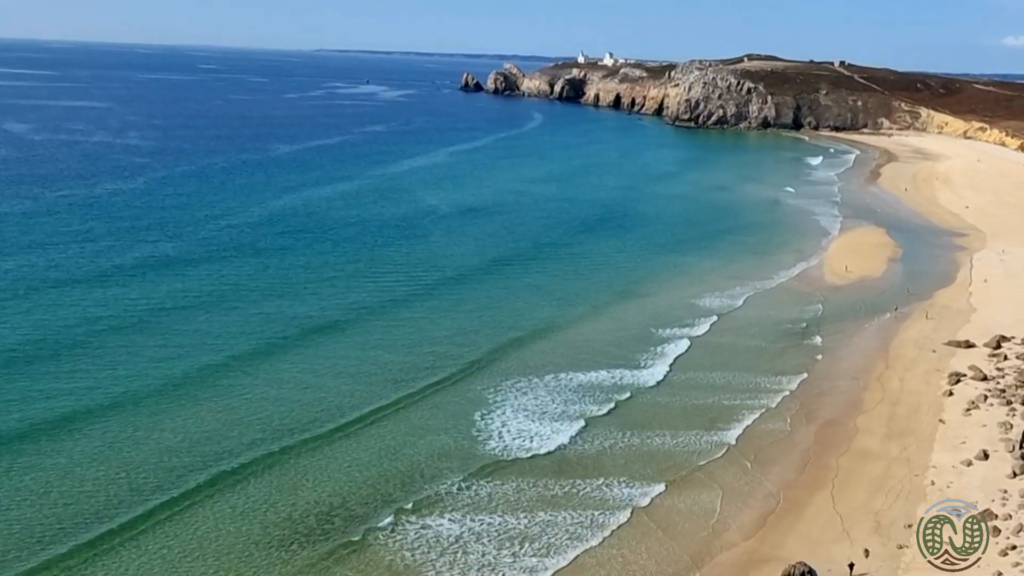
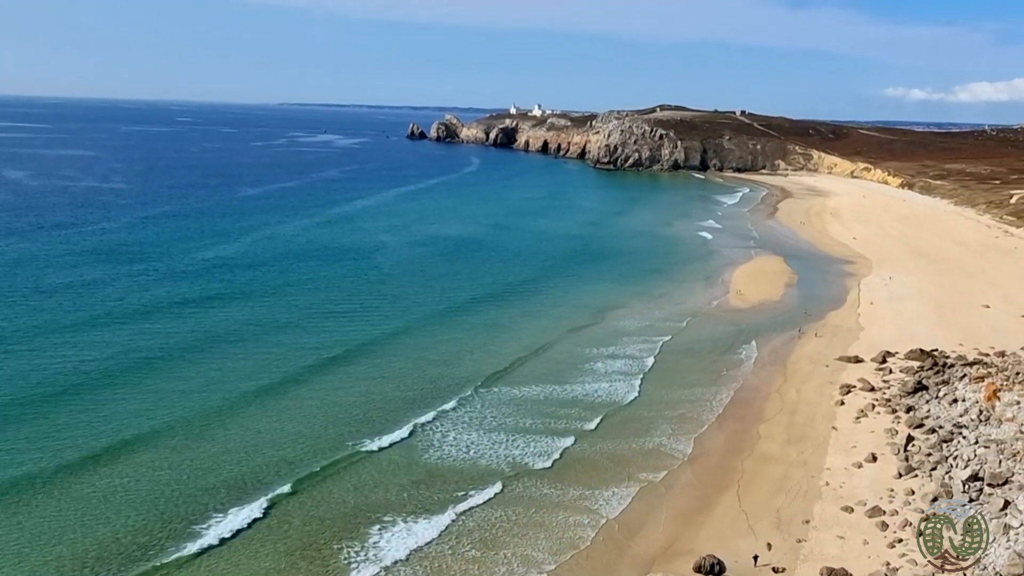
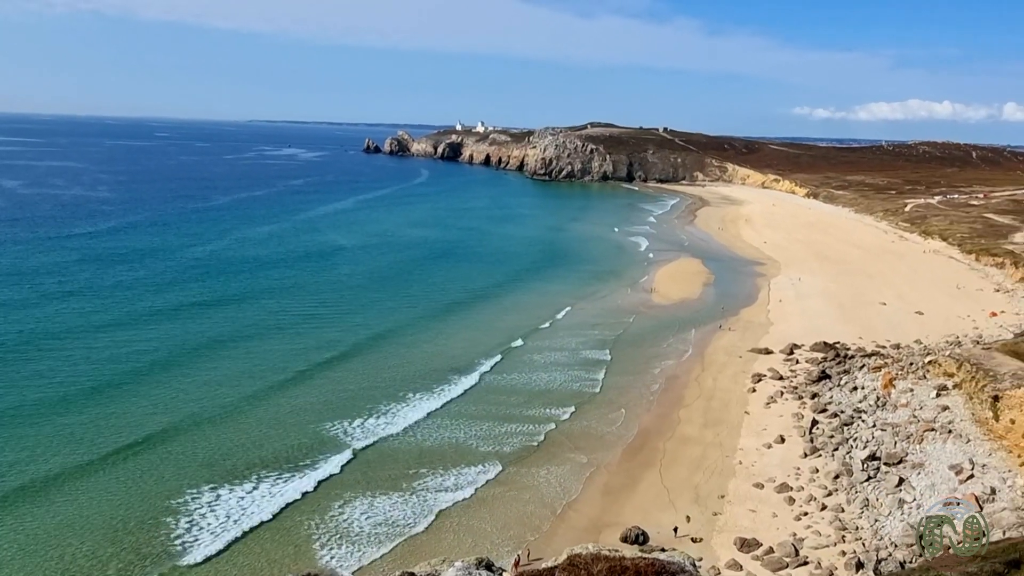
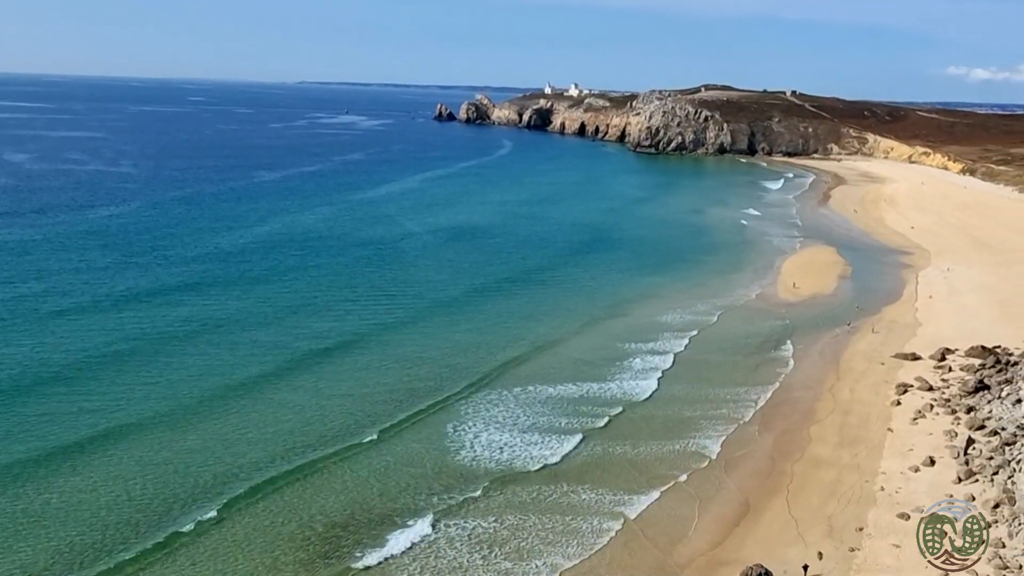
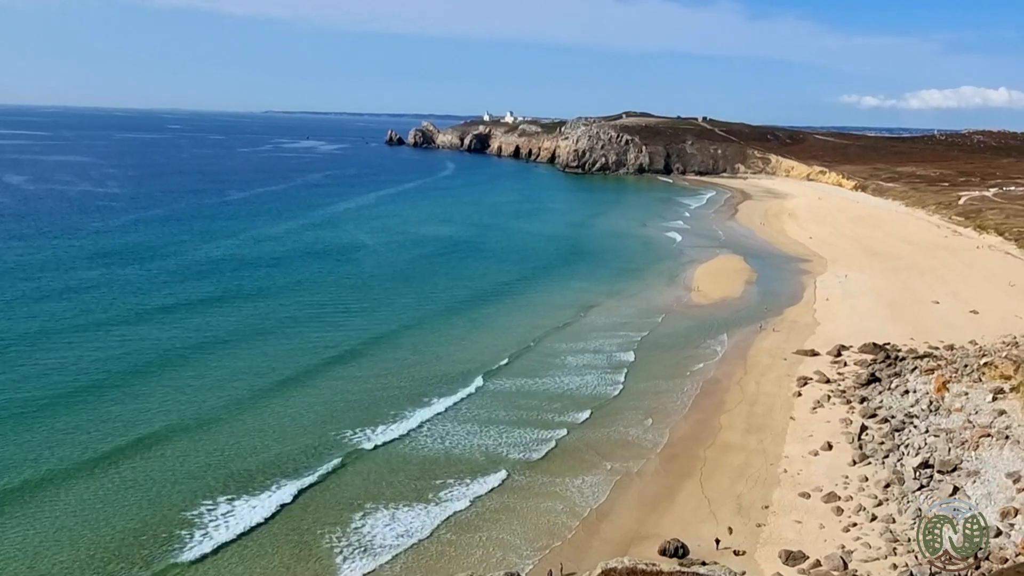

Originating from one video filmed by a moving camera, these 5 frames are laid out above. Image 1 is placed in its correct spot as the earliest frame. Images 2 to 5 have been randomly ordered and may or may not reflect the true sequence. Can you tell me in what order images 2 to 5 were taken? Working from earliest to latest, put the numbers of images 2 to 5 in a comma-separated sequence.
4, 2, 5, 3
